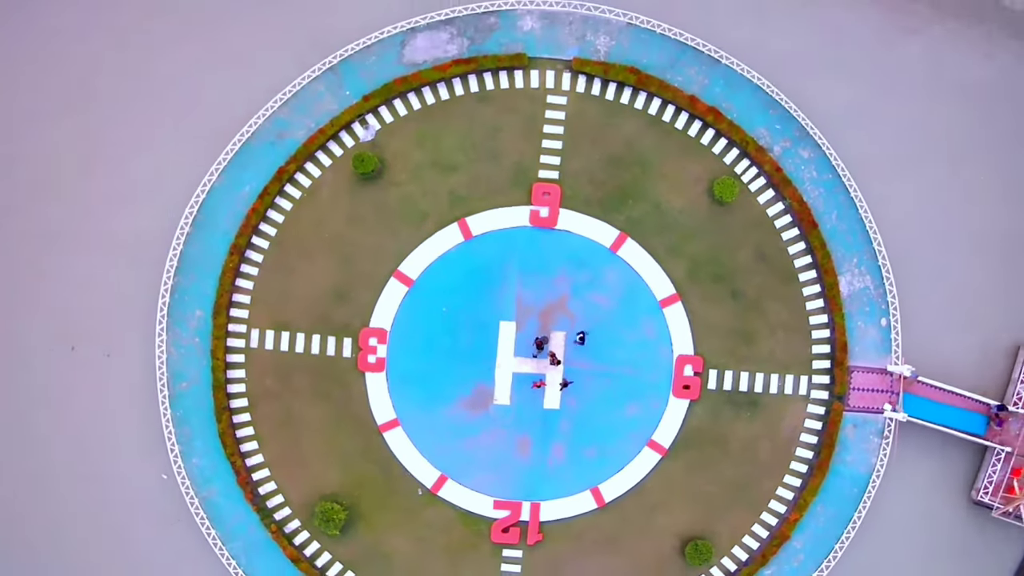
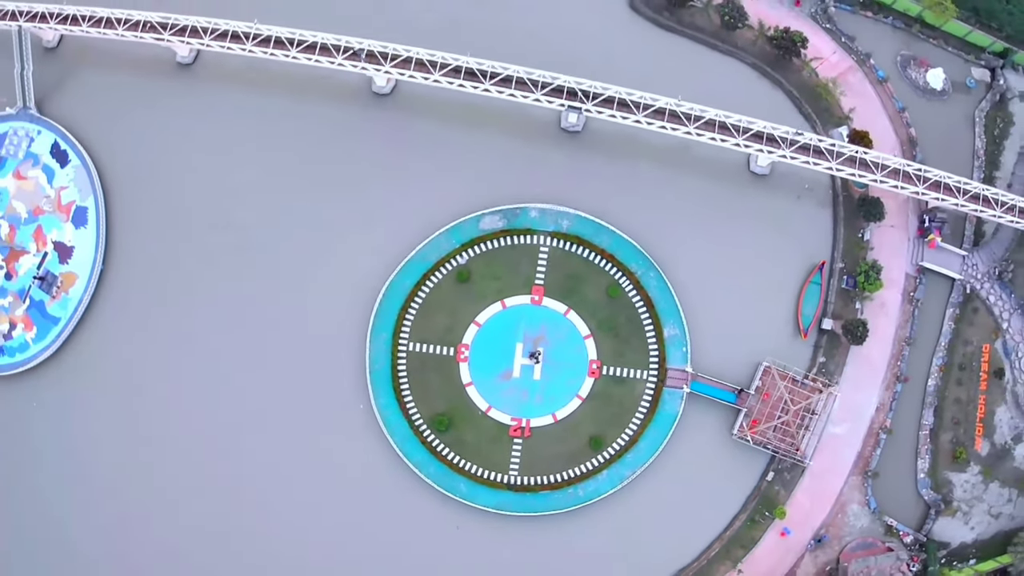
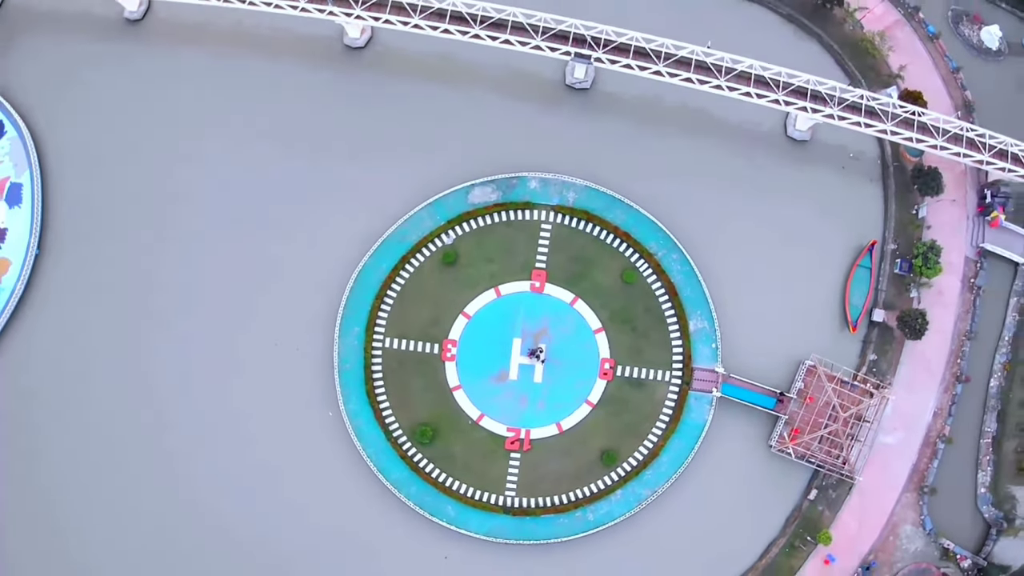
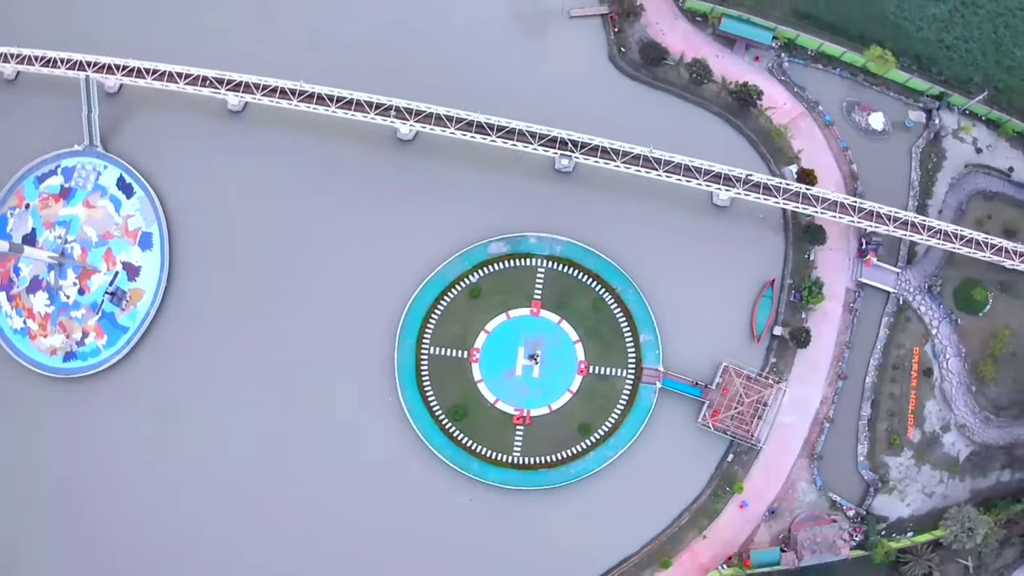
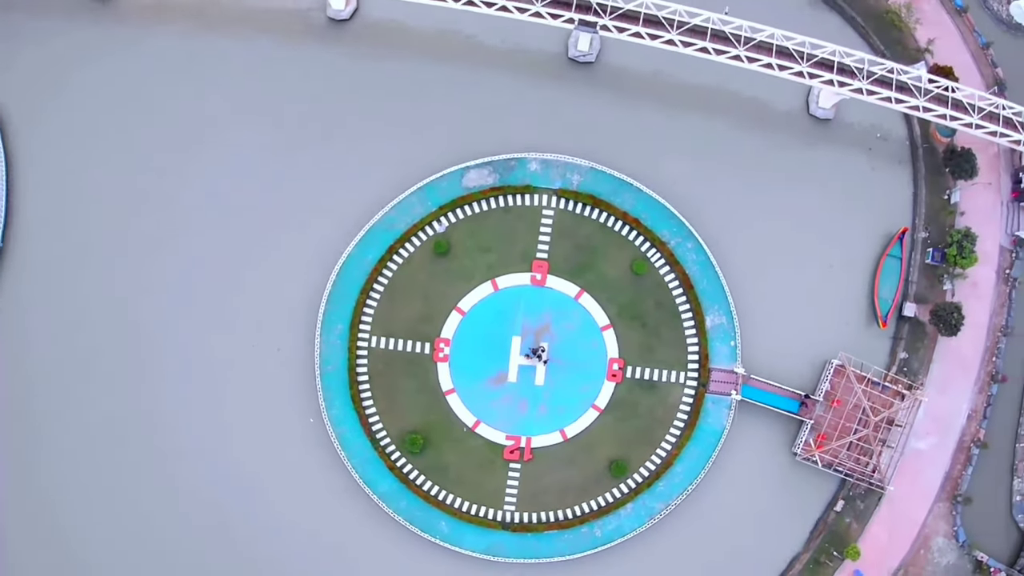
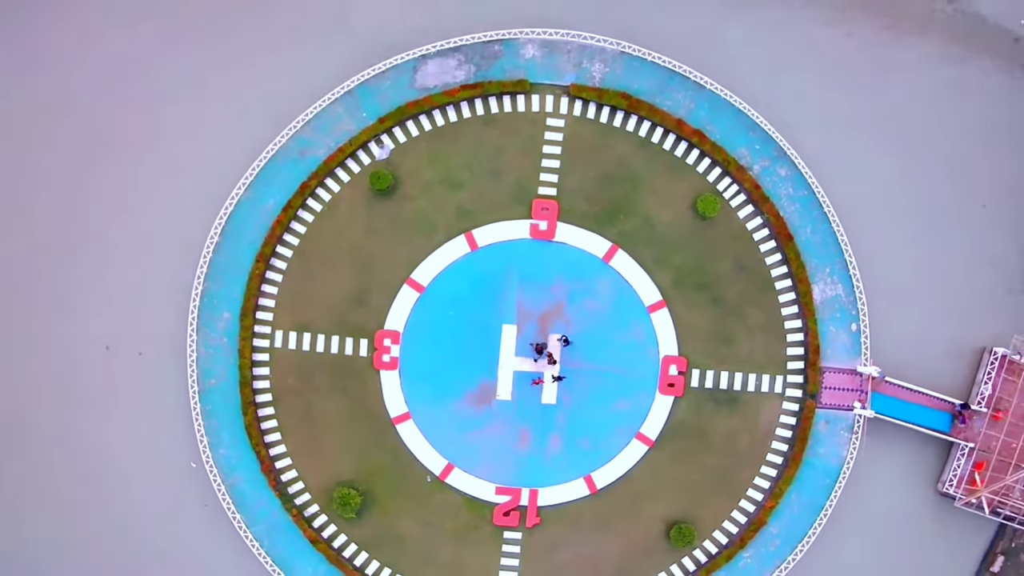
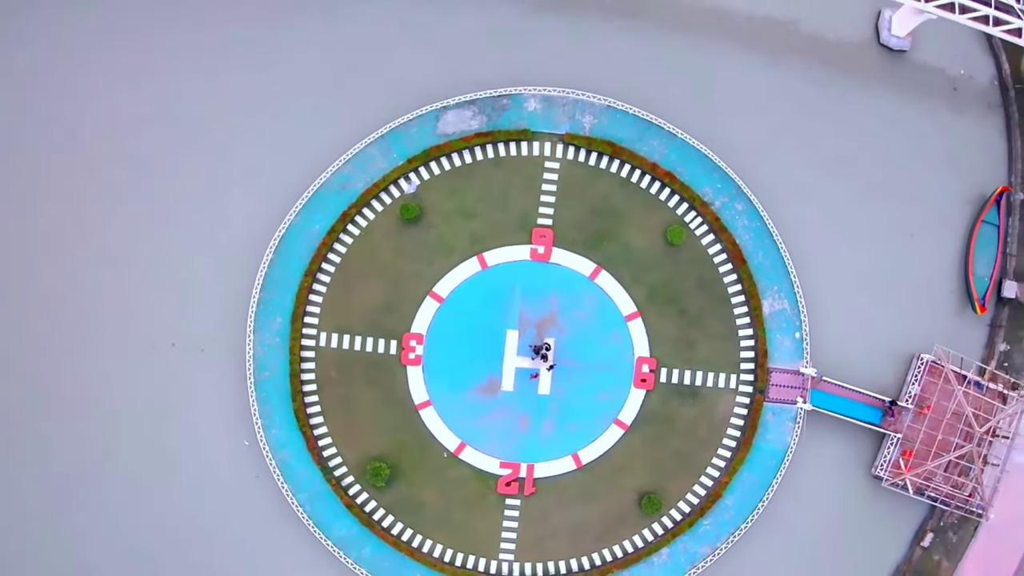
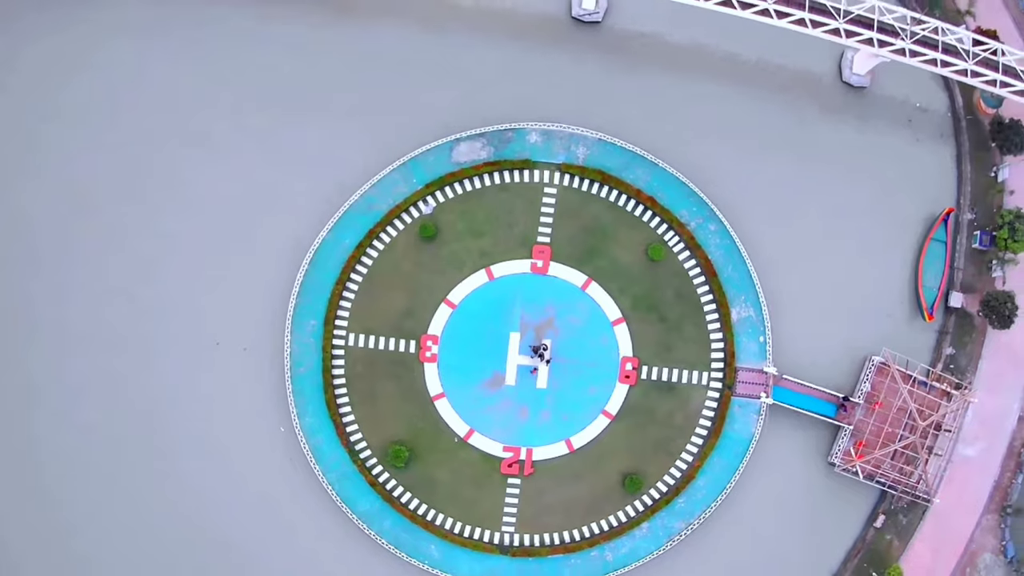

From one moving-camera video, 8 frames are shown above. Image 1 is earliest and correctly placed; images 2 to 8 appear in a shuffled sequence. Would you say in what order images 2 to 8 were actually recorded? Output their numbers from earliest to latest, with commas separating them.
6, 7, 8, 5, 3, 2, 4
